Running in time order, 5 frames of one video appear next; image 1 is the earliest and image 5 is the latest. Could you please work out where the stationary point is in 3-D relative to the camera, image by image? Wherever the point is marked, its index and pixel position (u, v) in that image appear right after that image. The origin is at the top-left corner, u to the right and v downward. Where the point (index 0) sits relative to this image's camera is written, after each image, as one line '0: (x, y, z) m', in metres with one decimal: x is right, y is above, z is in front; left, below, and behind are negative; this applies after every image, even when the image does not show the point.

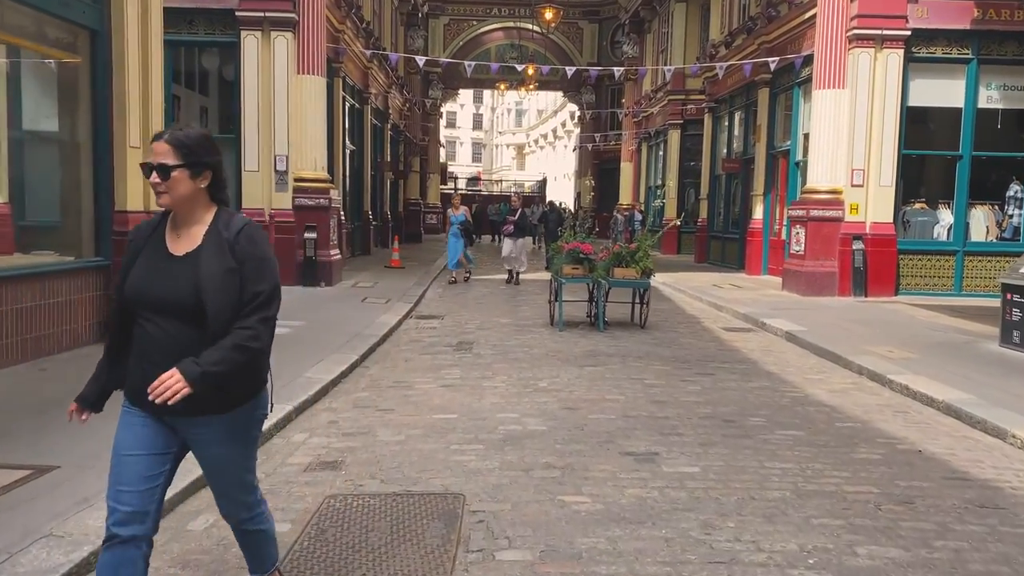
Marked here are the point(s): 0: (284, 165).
0: (-4.0, +2.2, +14.4) m
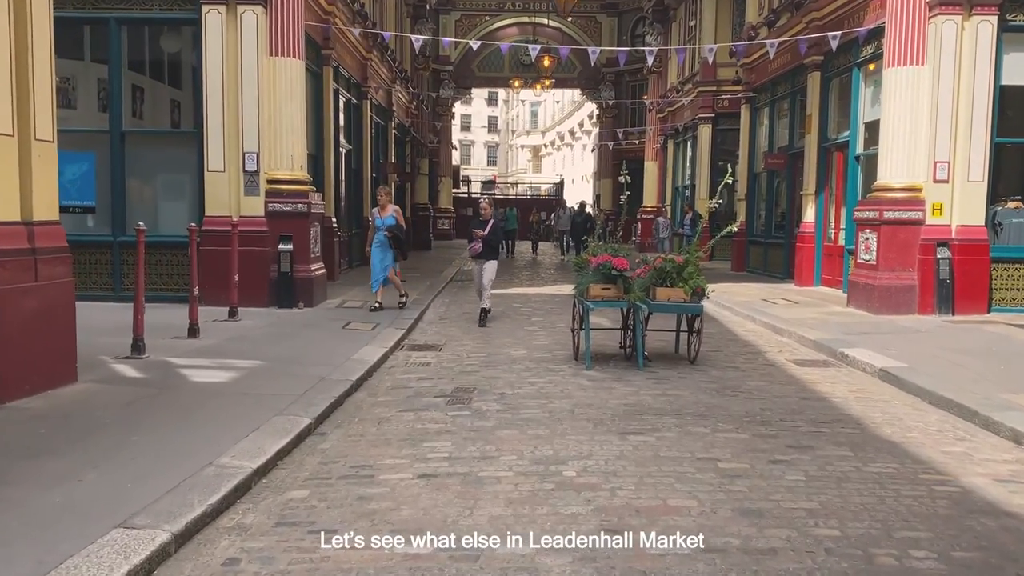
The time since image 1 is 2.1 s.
0: (-3.8, +1.8, +12.1) m
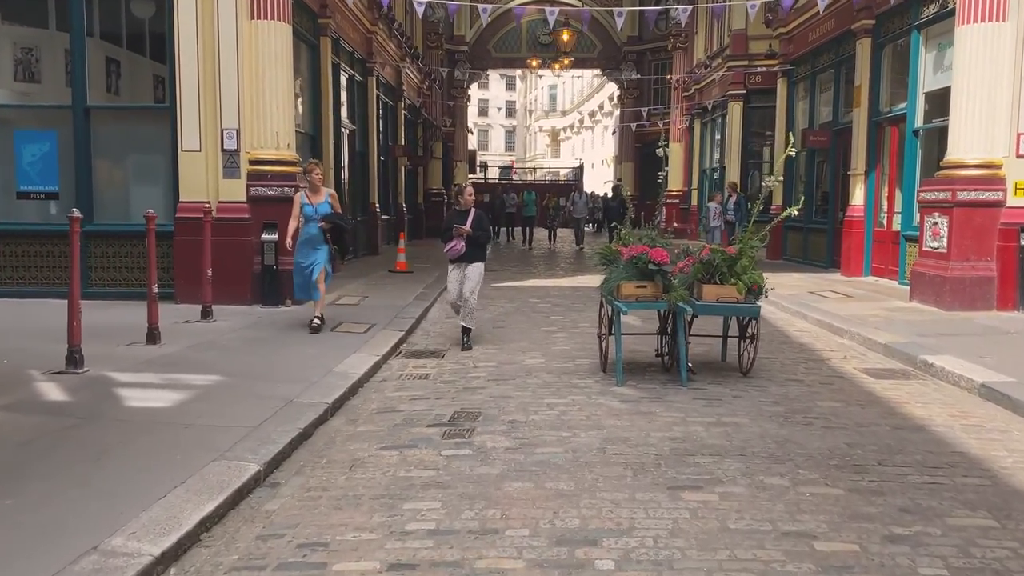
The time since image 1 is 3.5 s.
0: (-3.6, +1.9, +10.6) m
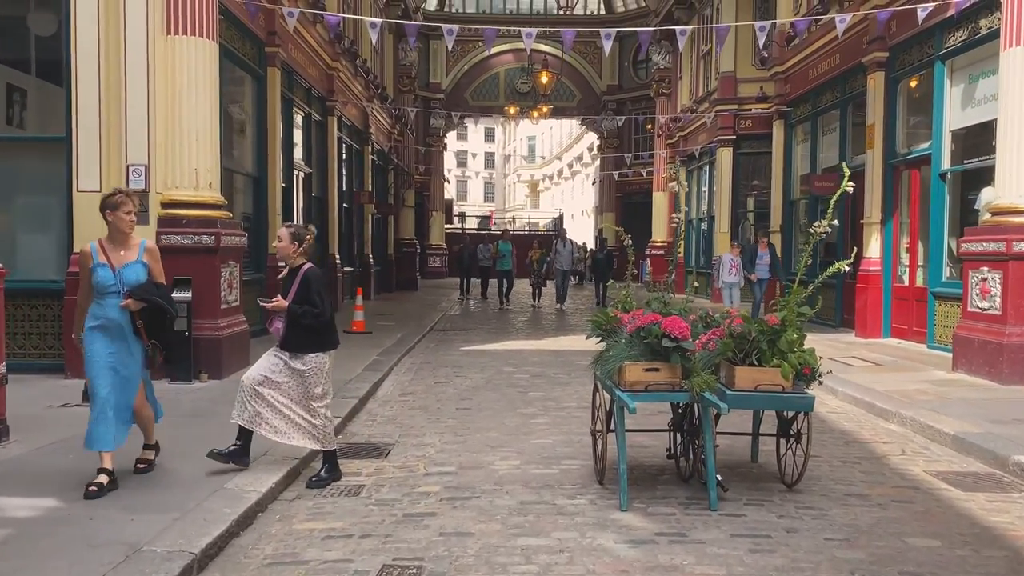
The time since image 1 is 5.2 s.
0: (-4.0, +1.1, +8.7) m
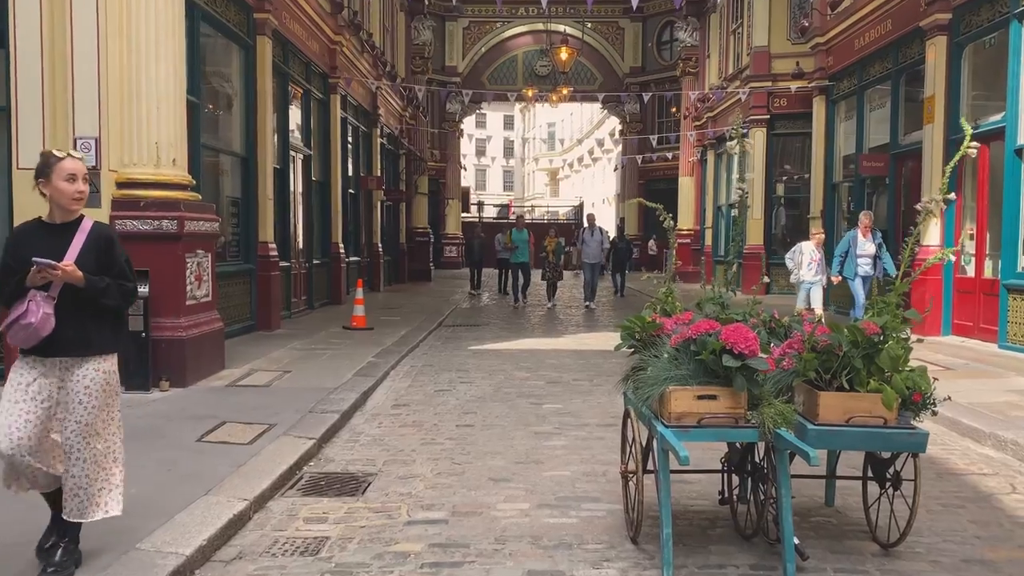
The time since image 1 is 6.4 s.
0: (-3.8, +1.2, +7.5) m
